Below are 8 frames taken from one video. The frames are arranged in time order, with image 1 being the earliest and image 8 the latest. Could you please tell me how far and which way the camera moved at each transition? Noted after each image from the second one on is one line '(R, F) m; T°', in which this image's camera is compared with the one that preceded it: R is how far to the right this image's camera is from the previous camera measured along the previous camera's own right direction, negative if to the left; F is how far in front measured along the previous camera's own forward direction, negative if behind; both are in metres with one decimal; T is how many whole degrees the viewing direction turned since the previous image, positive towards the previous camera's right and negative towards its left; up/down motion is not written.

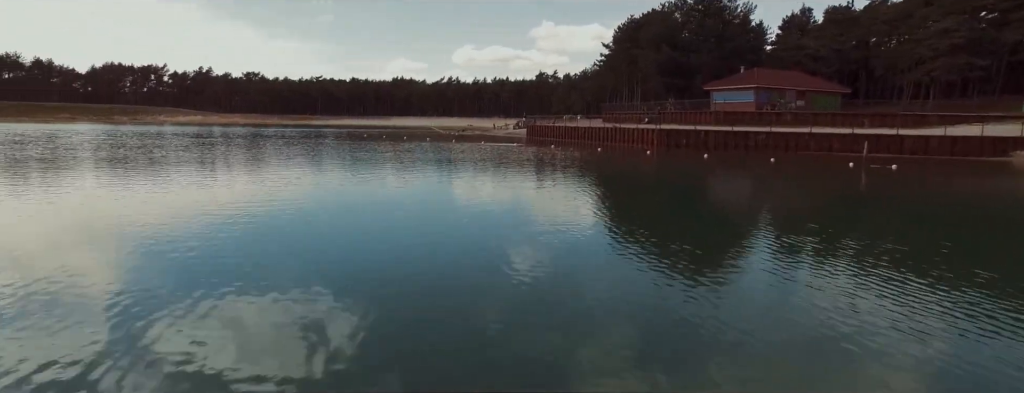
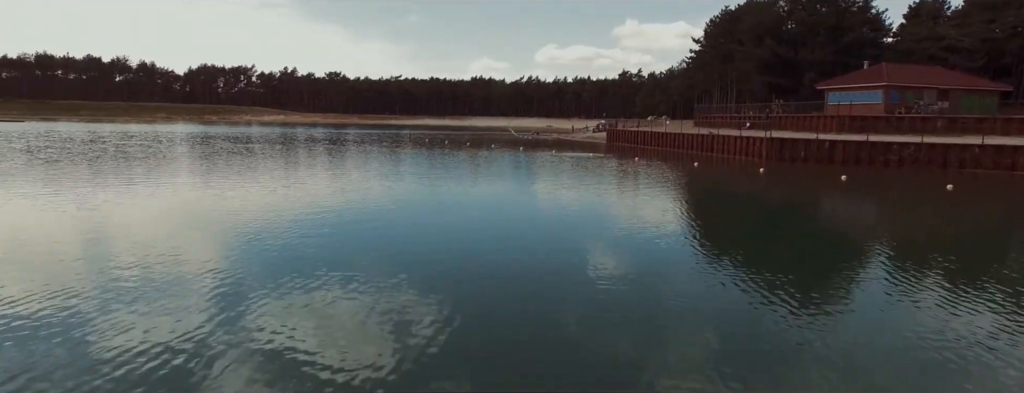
(+0.1, +1.8) m; -7°
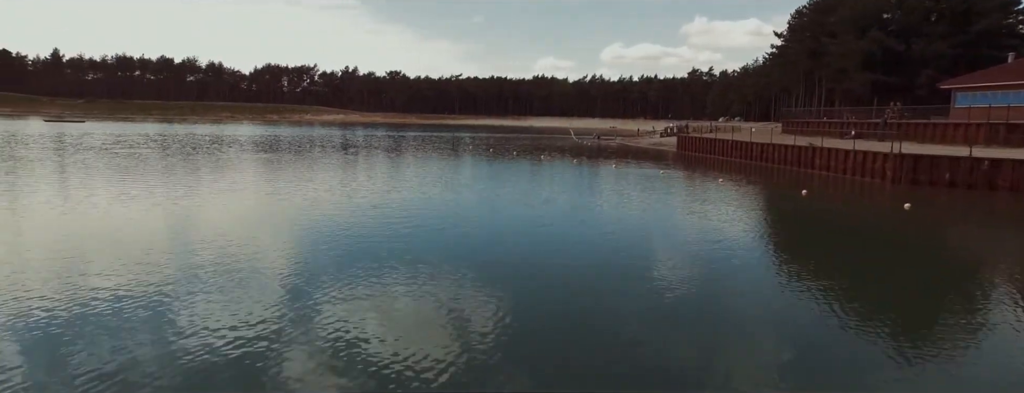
(+0.2, +2.1) m; -6°
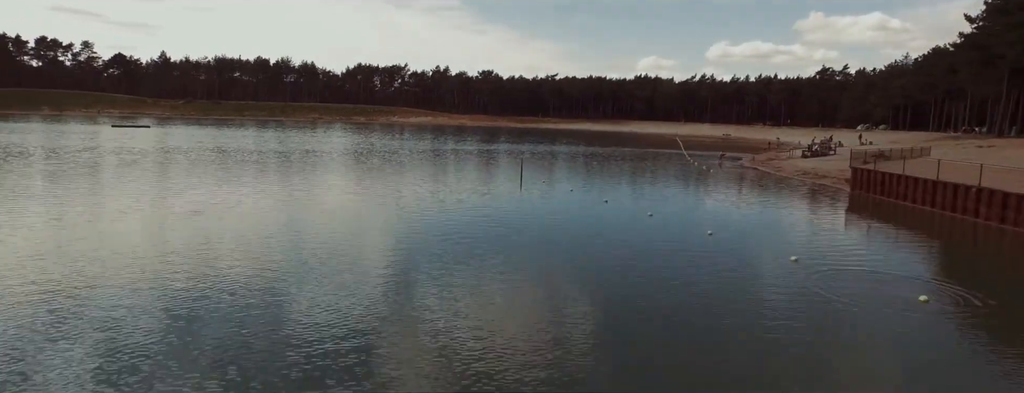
(+0.2, +5.0) m; -9°
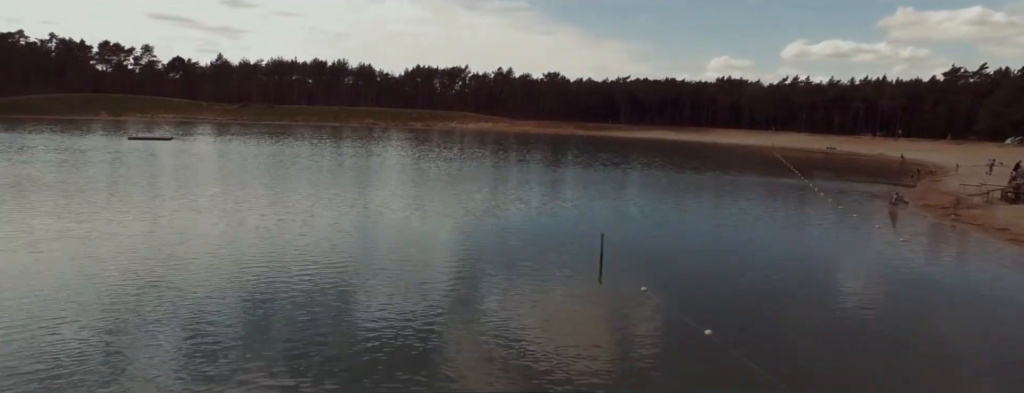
(-0.1, +5.6) m; -6°
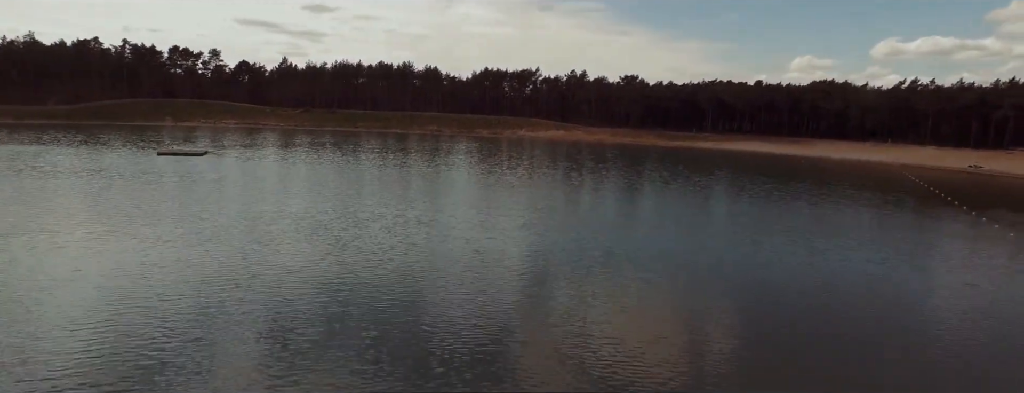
(-0.1, +5.2) m; -6°
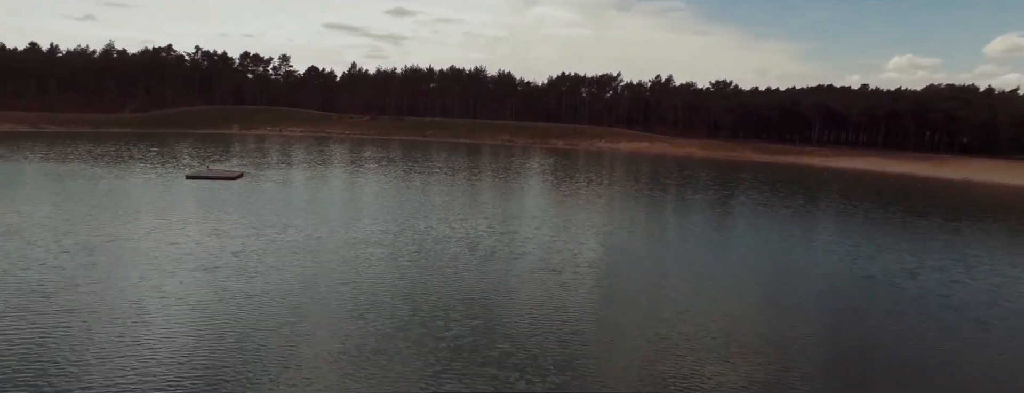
(-0.2, +5.5) m; -7°
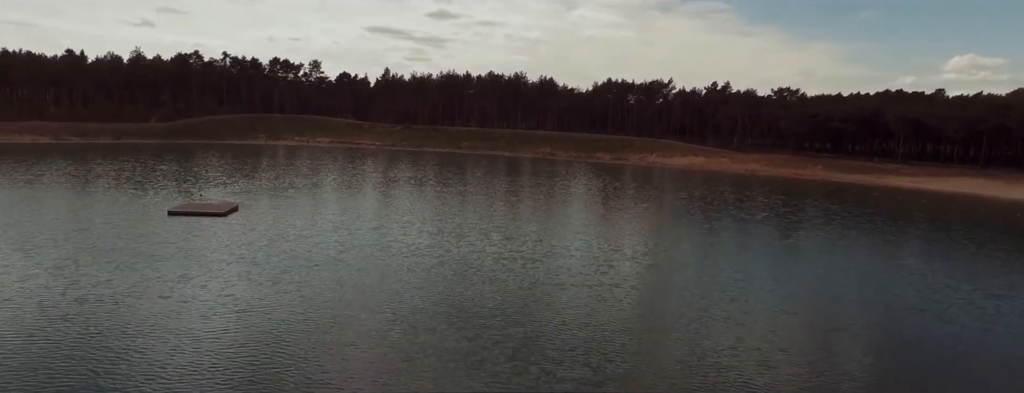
(-0.2, +5.4) m; -4°
